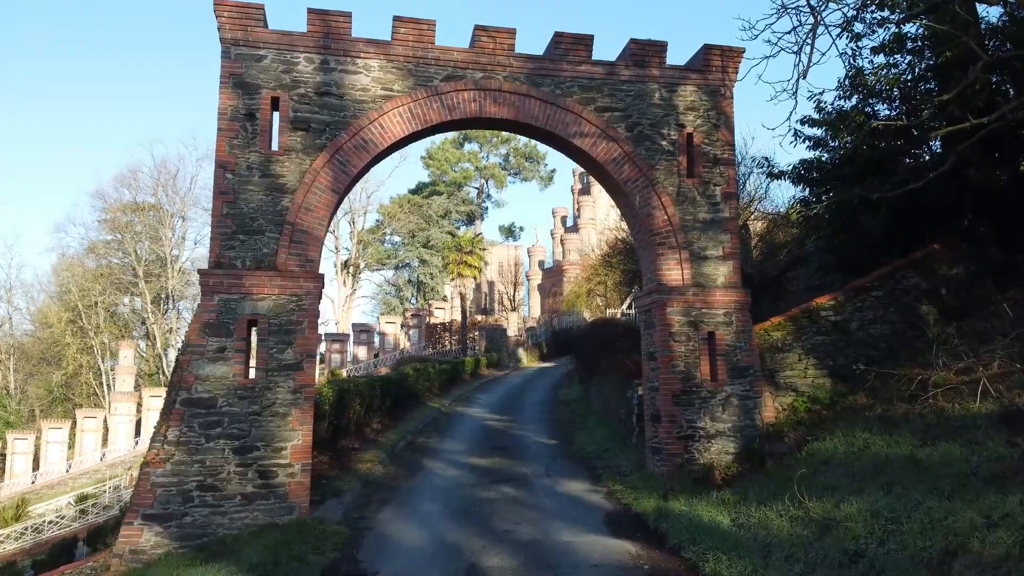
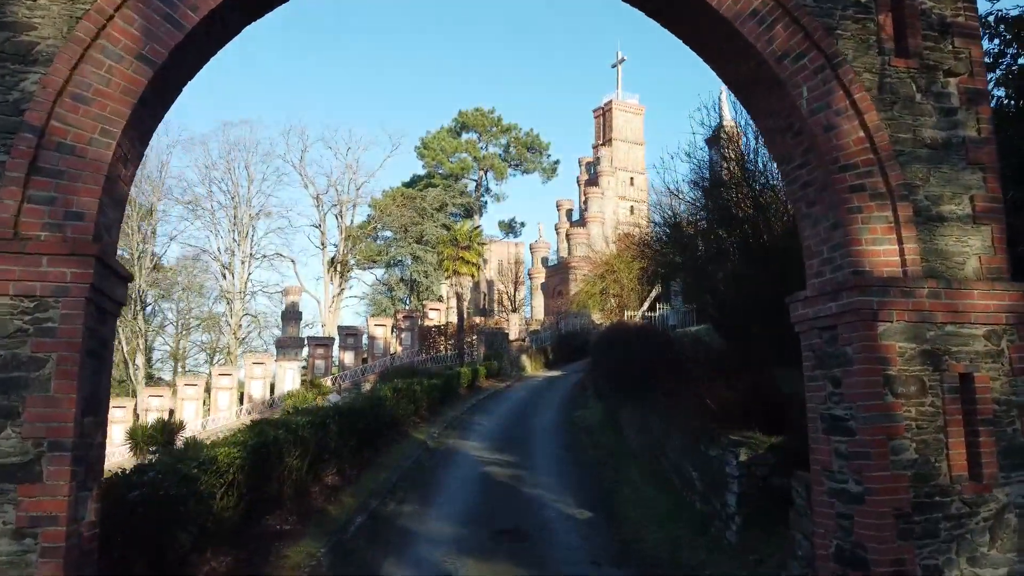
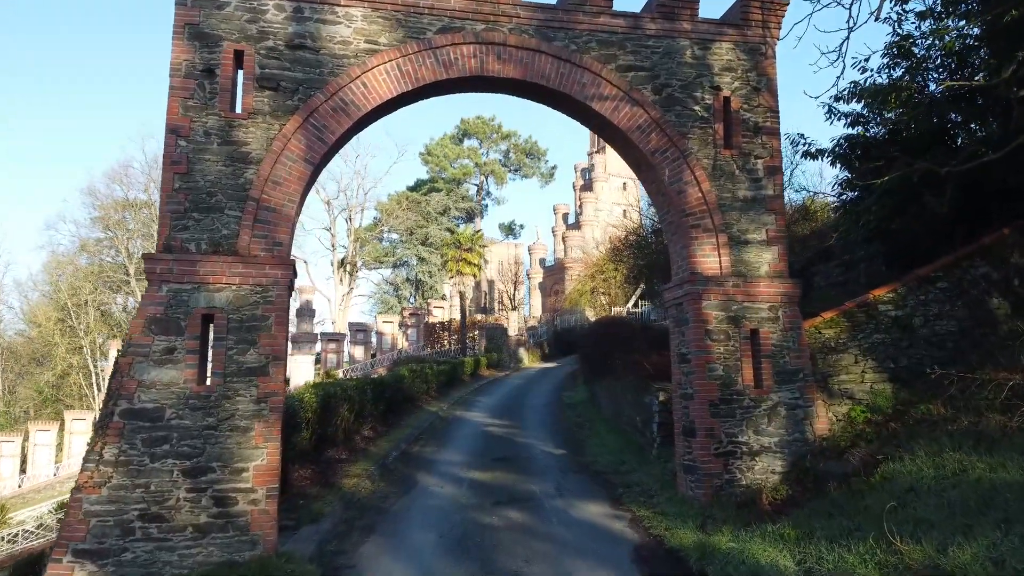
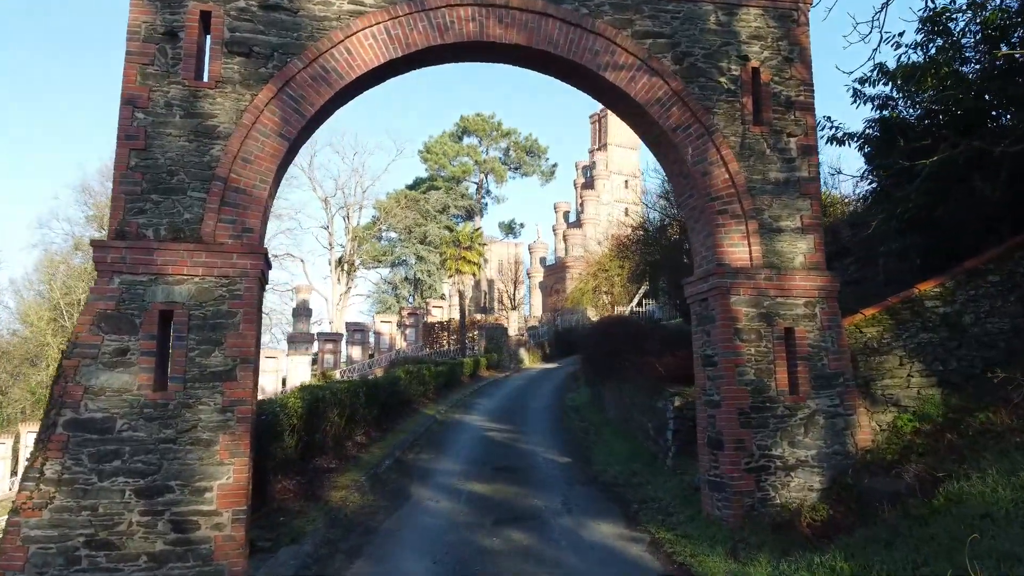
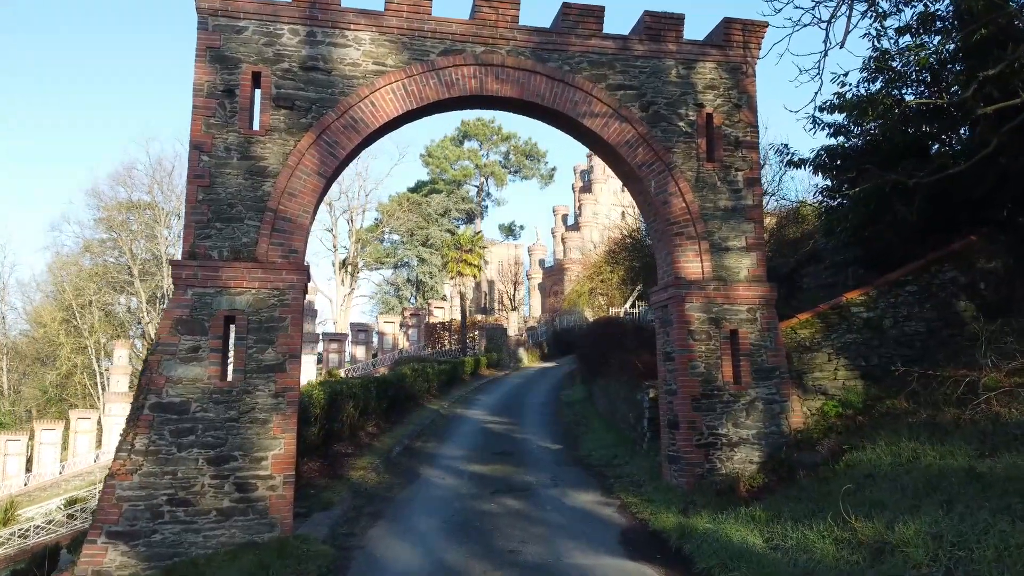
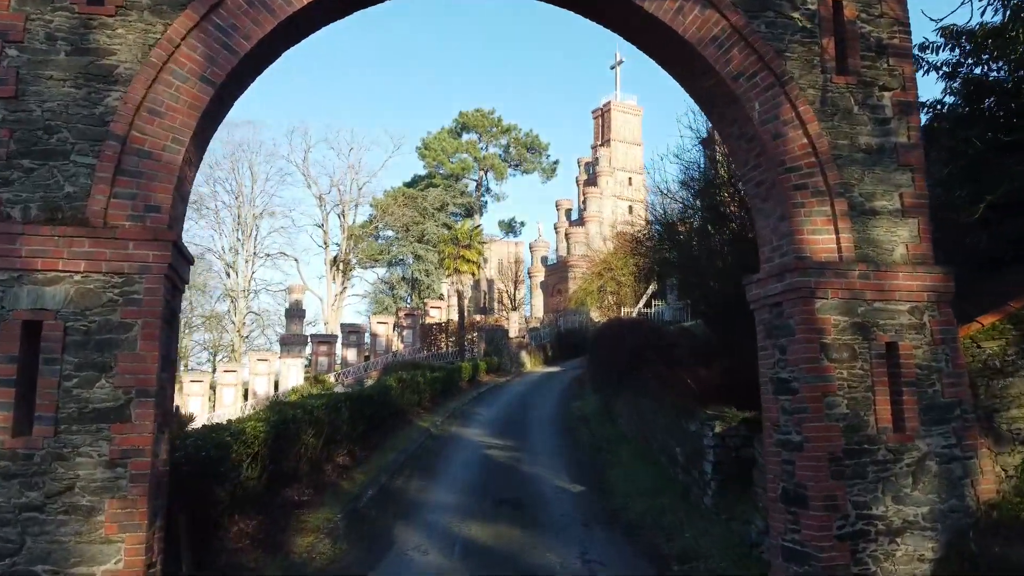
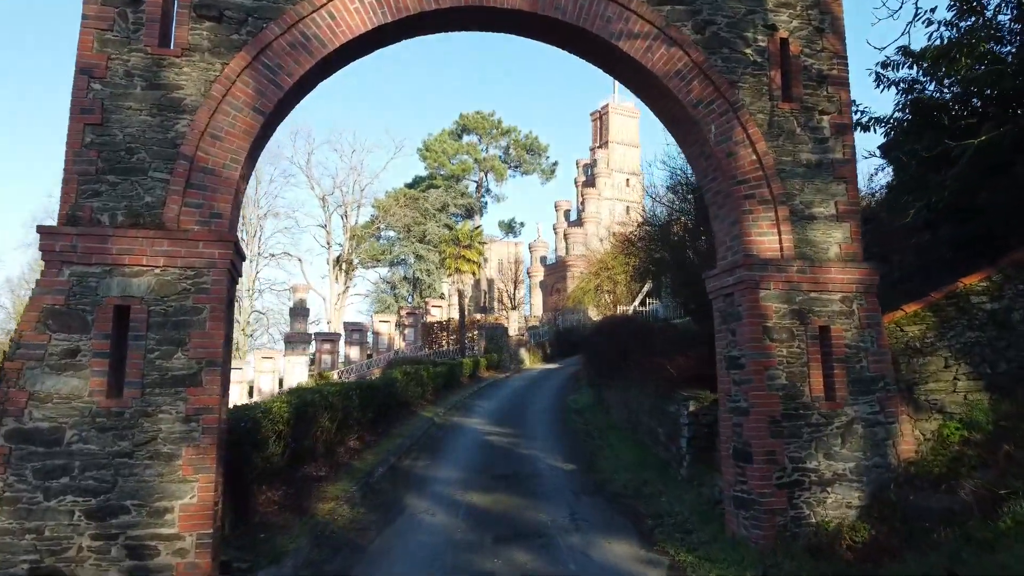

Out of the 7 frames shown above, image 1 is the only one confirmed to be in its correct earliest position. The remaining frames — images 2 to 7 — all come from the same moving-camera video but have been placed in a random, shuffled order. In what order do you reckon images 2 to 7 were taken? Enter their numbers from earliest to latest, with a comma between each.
5, 3, 4, 7, 6, 2
